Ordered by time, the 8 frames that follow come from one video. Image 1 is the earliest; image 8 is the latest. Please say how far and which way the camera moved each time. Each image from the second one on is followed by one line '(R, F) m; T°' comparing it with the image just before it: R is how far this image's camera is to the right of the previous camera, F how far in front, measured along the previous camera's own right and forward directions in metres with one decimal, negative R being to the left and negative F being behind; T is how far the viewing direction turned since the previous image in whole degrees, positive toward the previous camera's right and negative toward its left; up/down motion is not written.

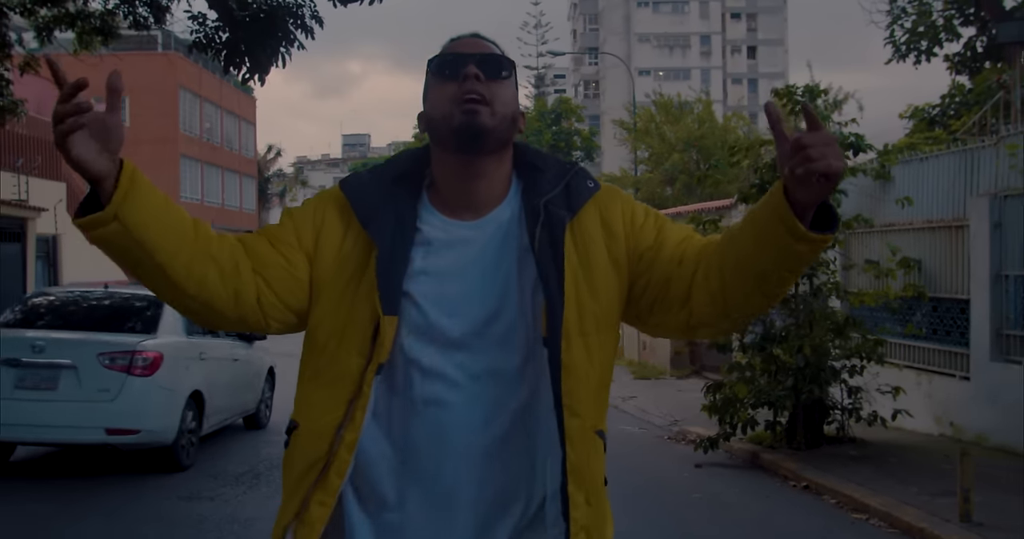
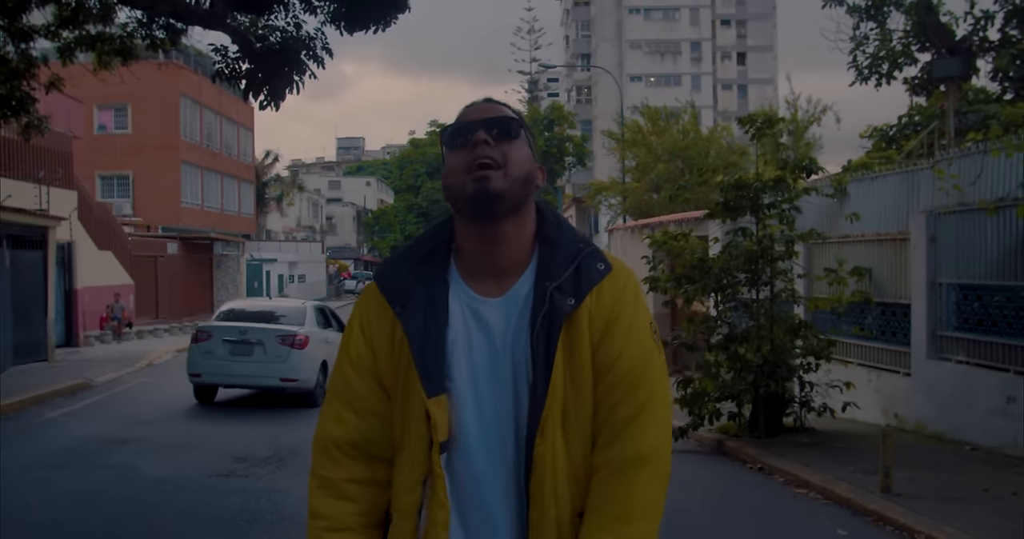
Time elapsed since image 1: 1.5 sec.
(0.0, -1.2) m; 0°
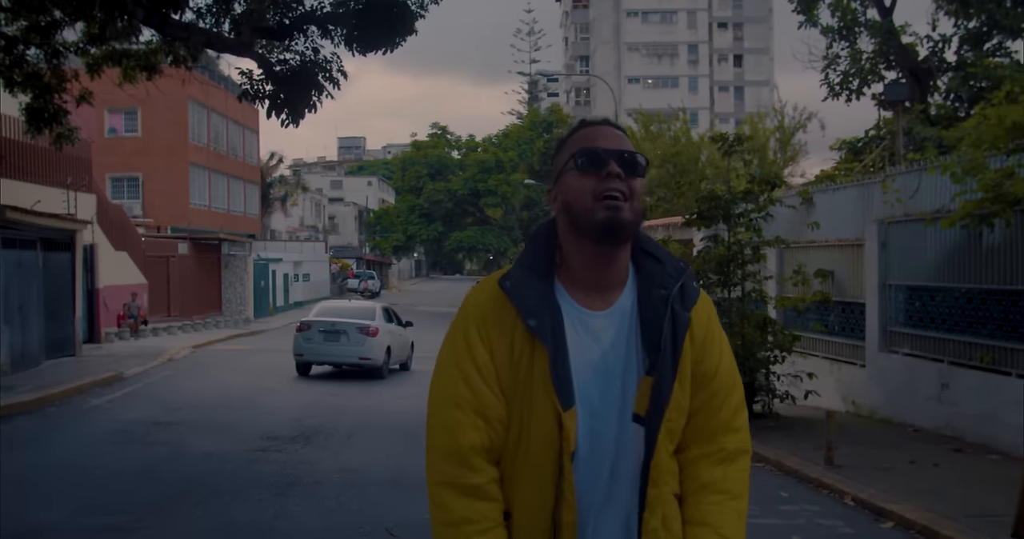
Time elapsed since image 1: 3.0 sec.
(0.0, -1.3) m; 0°
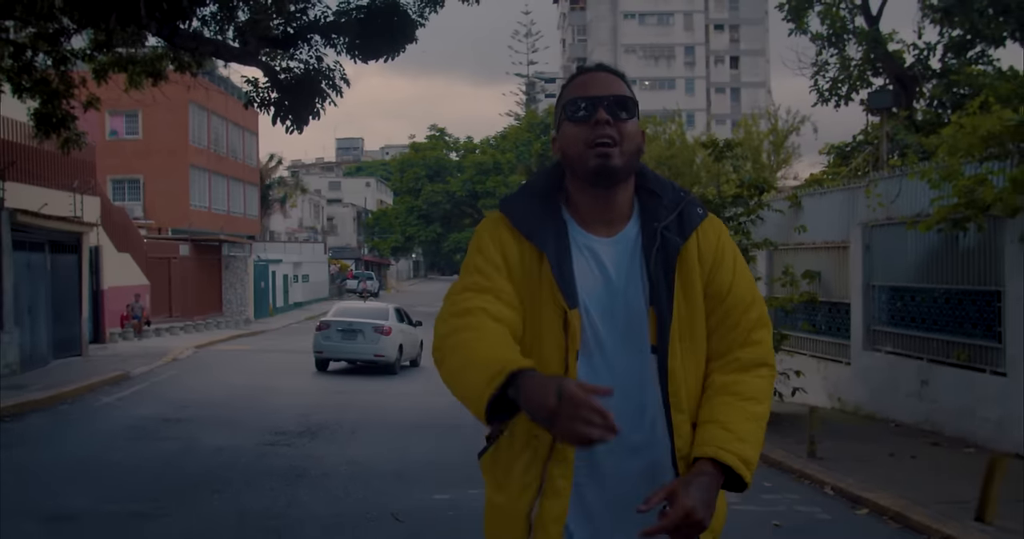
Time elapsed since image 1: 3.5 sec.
(0.0, -0.5) m; 0°
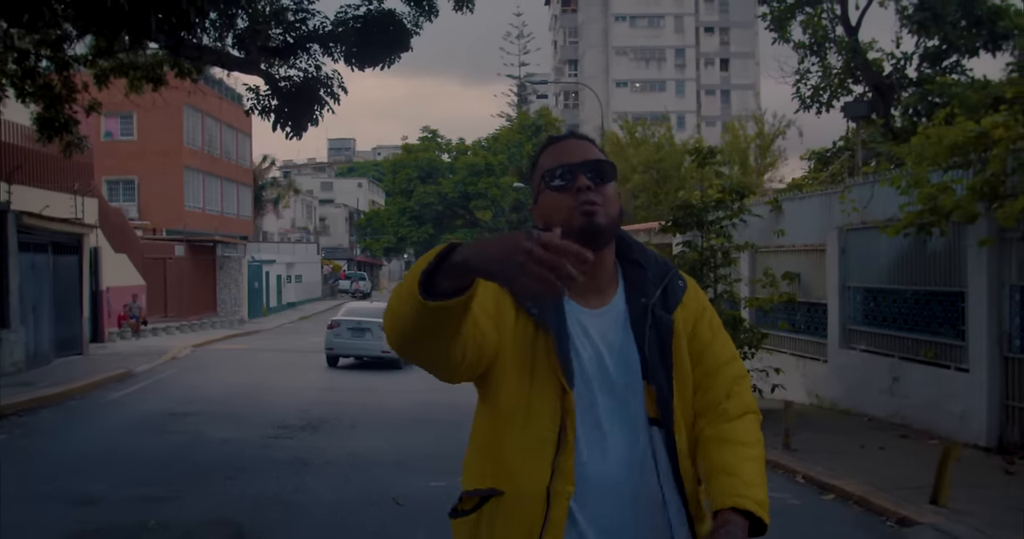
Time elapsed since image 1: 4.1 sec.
(0.0, -0.6) m; 0°
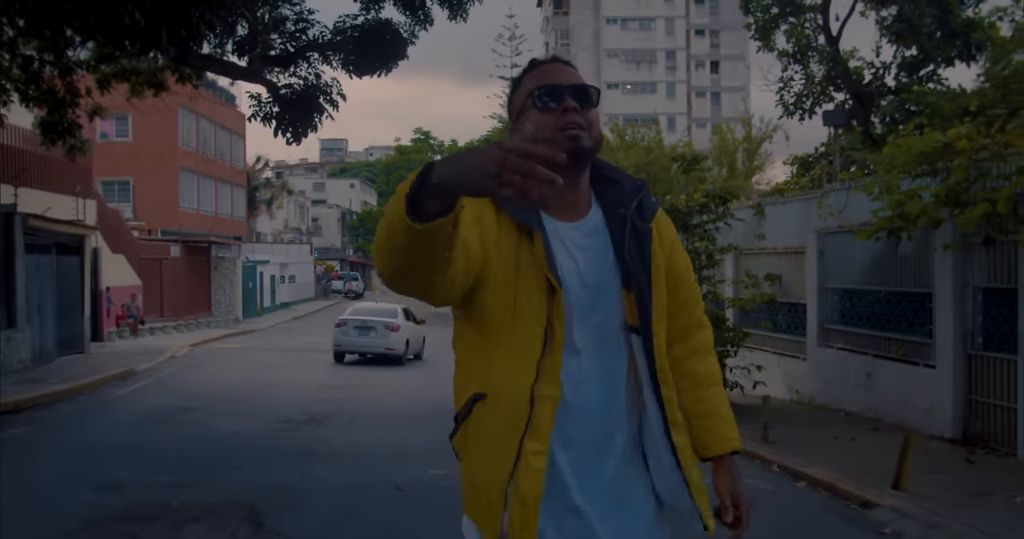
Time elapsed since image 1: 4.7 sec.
(0.0, -0.6) m; 0°
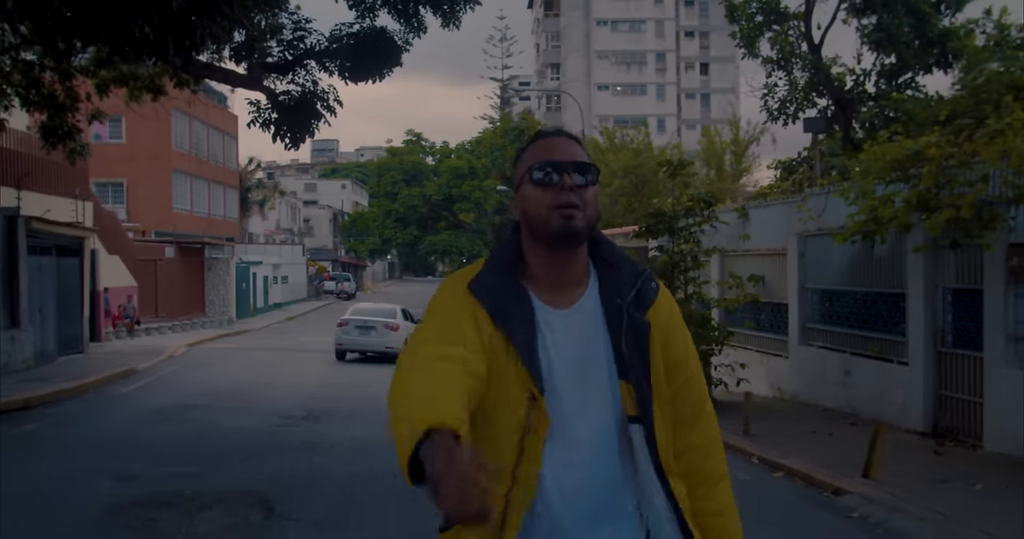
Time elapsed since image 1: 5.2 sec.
(0.0, -0.5) m; +1°
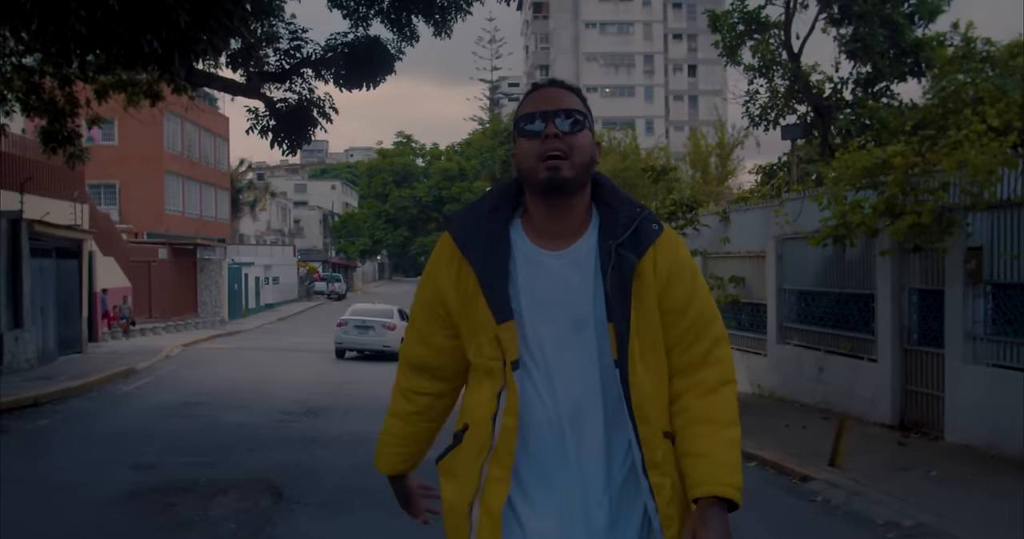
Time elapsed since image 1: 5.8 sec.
(0.0, -0.6) m; +1°
